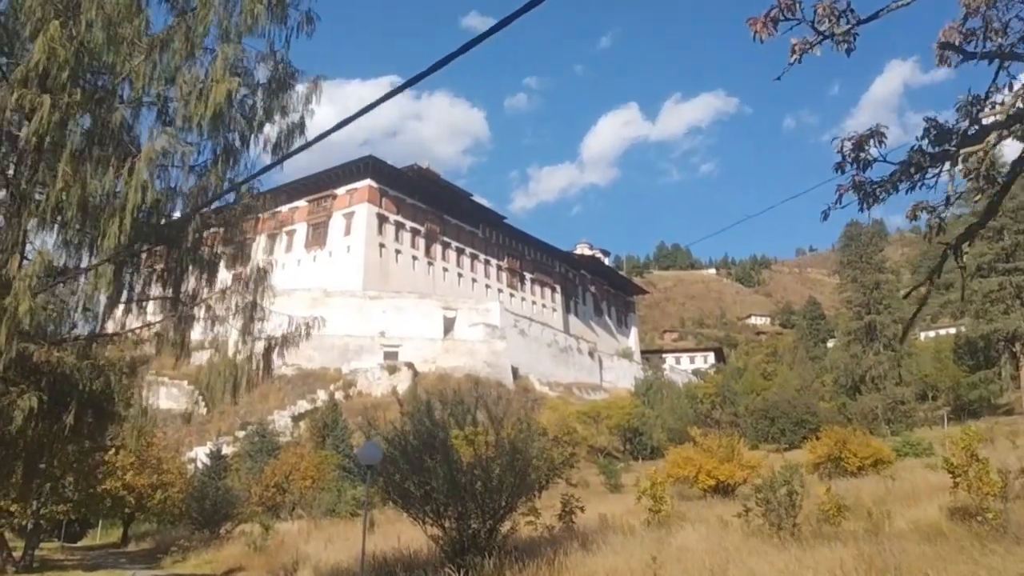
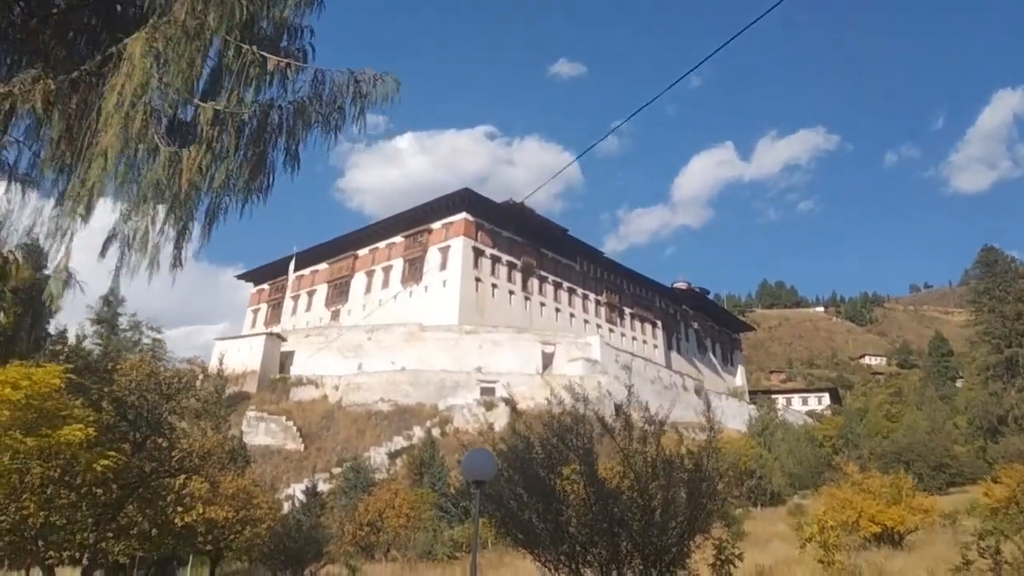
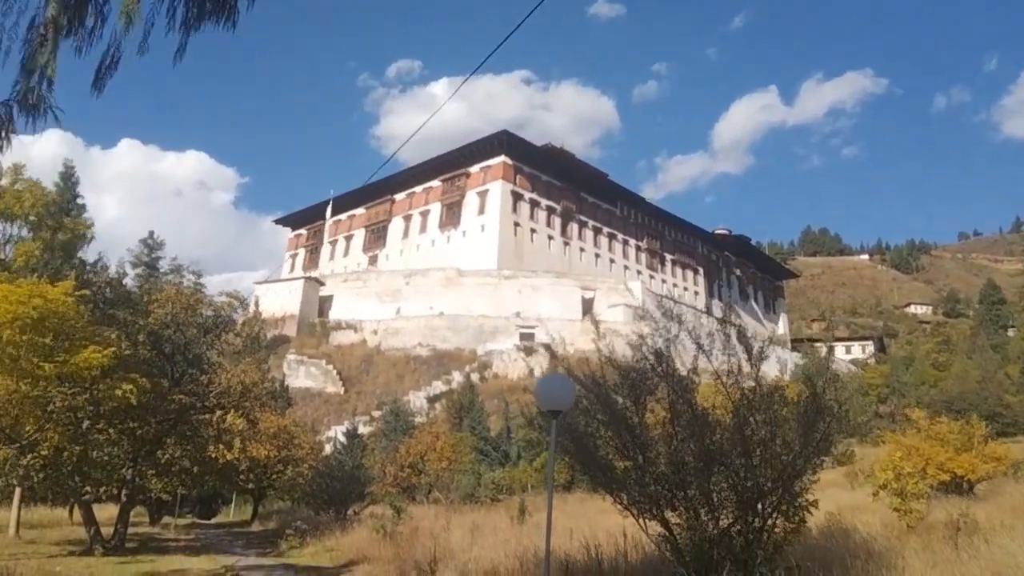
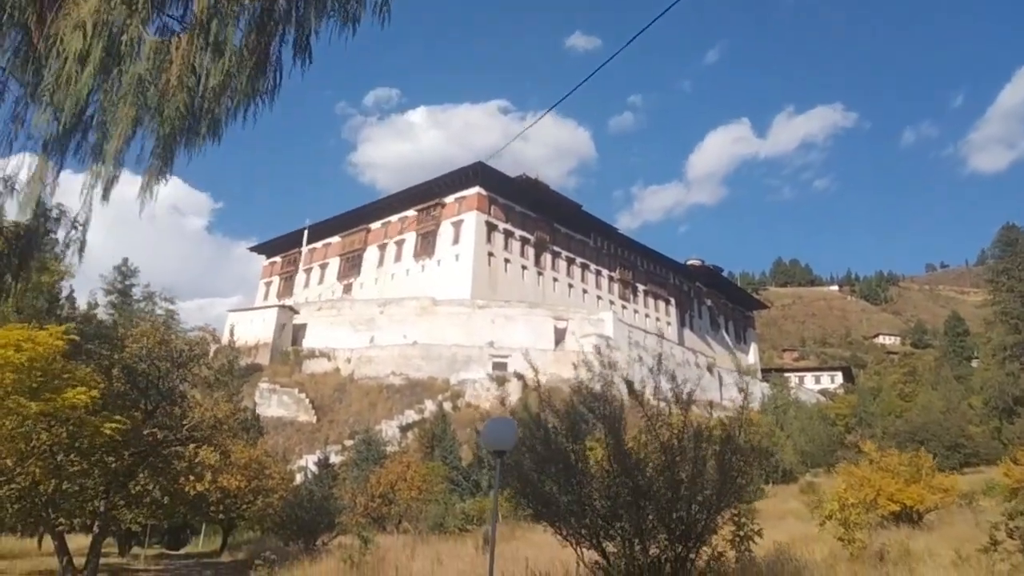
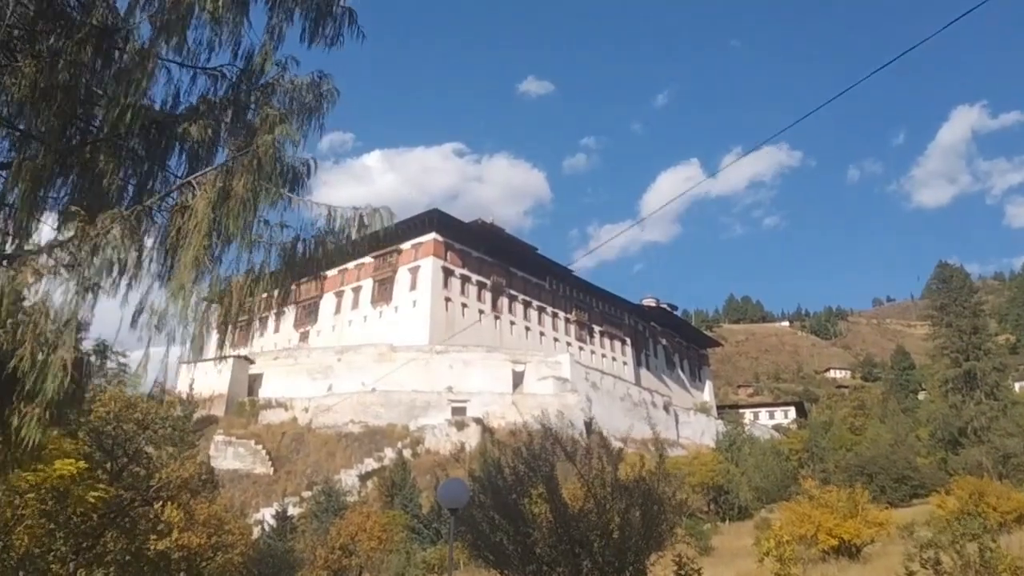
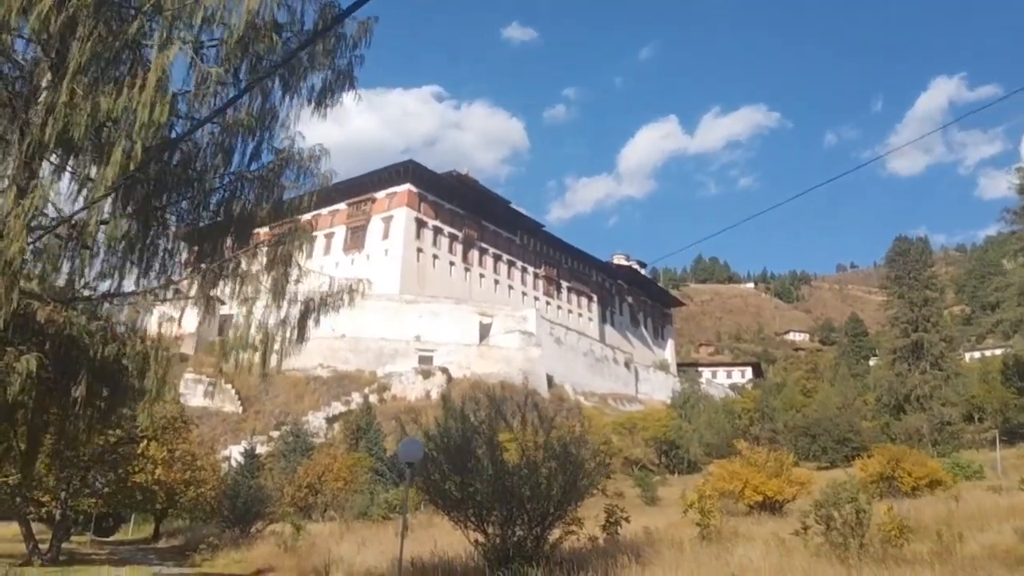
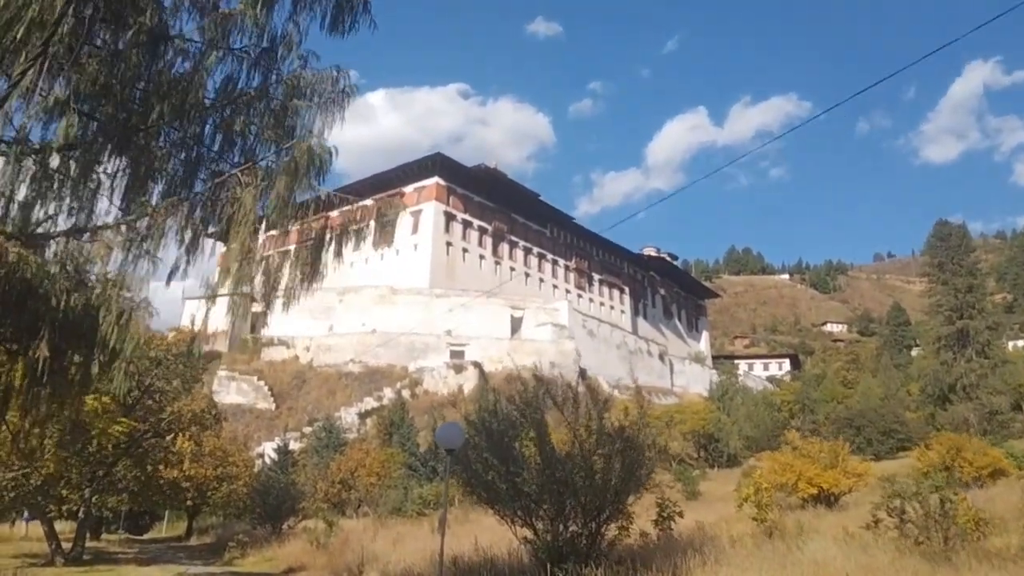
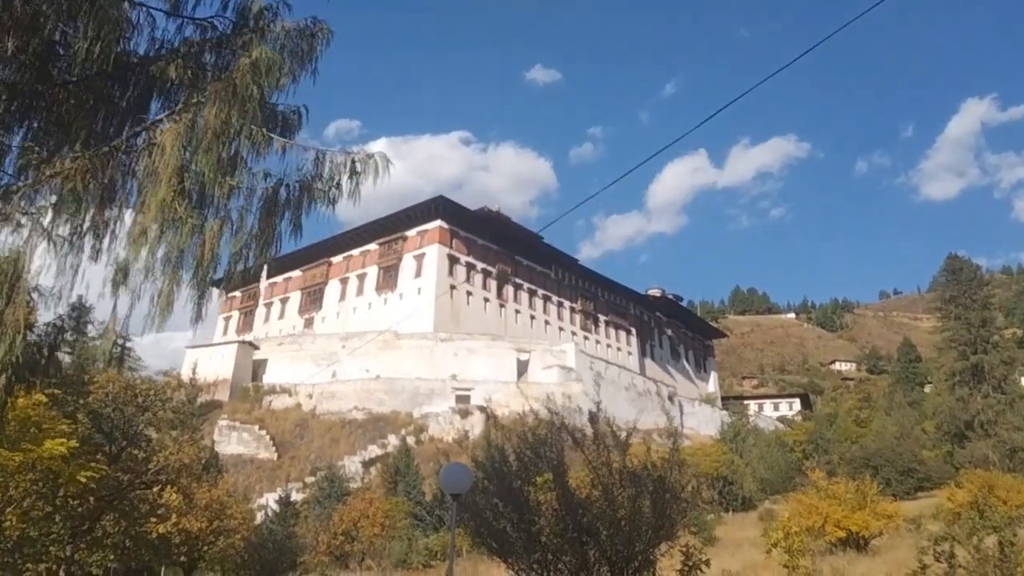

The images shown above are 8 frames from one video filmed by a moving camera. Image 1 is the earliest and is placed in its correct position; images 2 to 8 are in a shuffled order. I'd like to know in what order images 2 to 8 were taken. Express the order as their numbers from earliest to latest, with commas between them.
6, 7, 5, 8, 2, 4, 3
